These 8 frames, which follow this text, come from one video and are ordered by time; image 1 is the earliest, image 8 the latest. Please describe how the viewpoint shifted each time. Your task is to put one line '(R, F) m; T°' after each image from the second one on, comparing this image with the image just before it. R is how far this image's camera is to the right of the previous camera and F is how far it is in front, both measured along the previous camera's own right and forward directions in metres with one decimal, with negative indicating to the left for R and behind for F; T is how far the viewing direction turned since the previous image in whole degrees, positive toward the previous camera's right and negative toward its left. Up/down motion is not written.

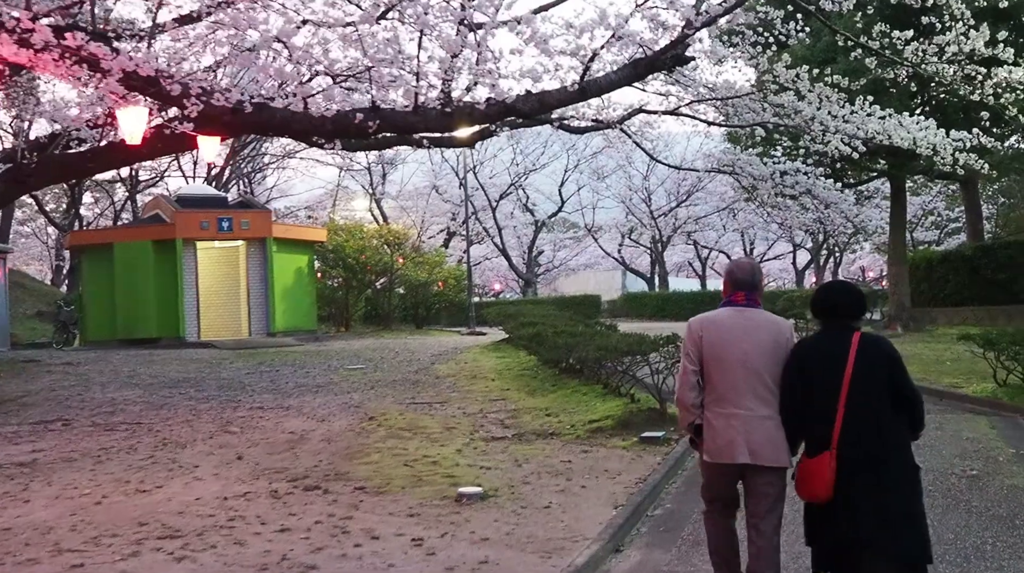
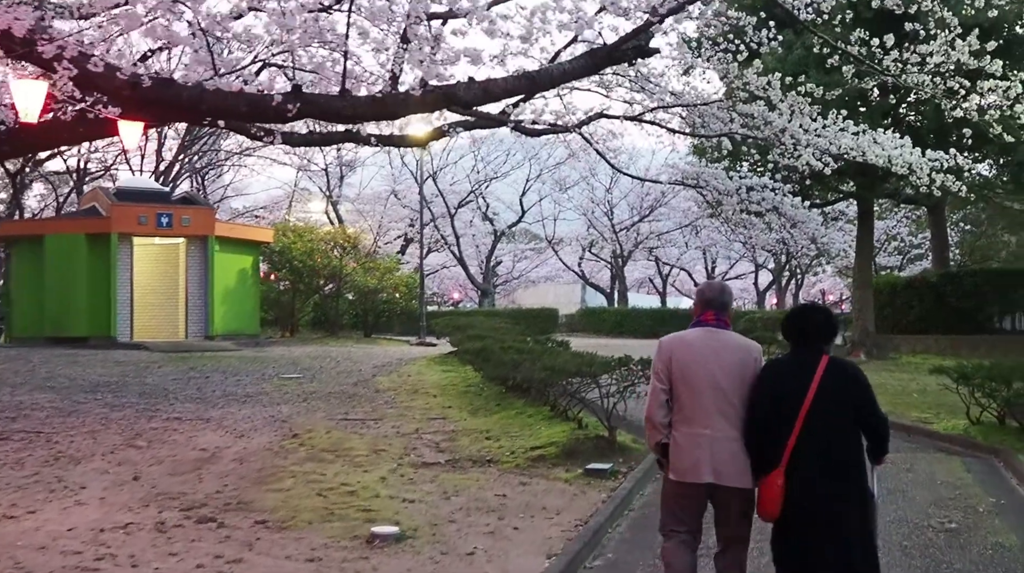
(+0.2, +0.8) m; +2°
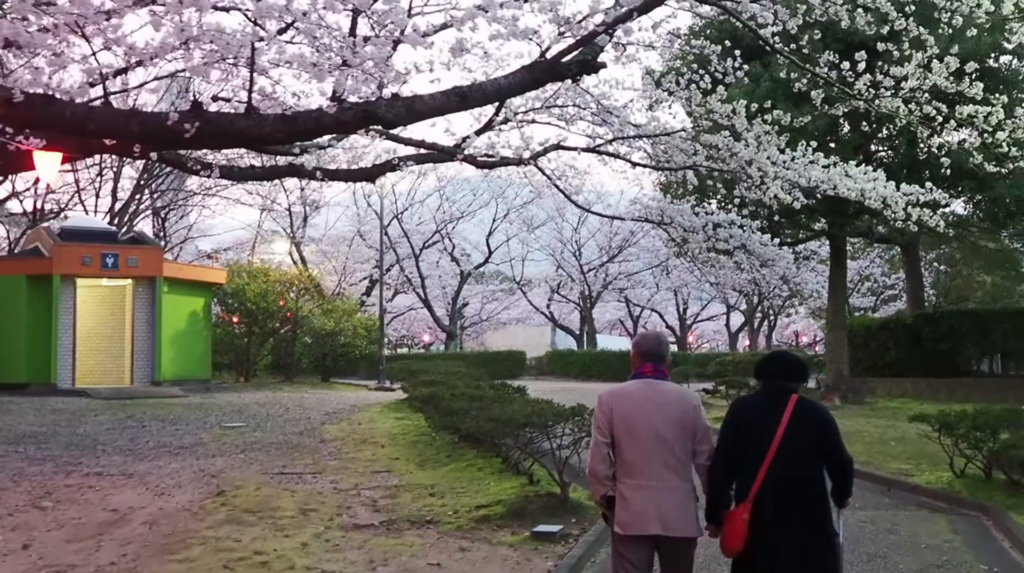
(+0.2, +0.7) m; +1°
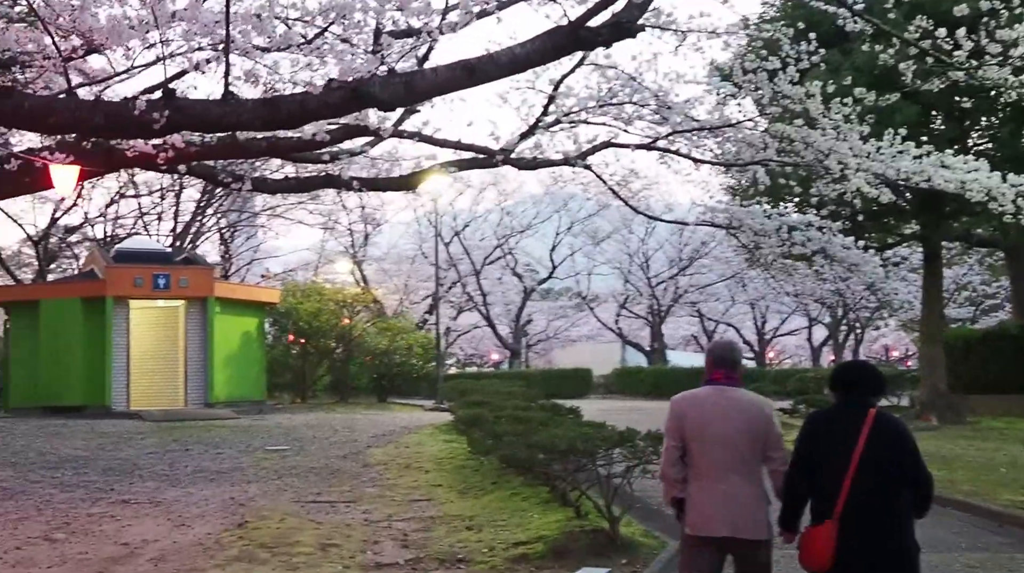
(+0.2, +0.8) m; -4°
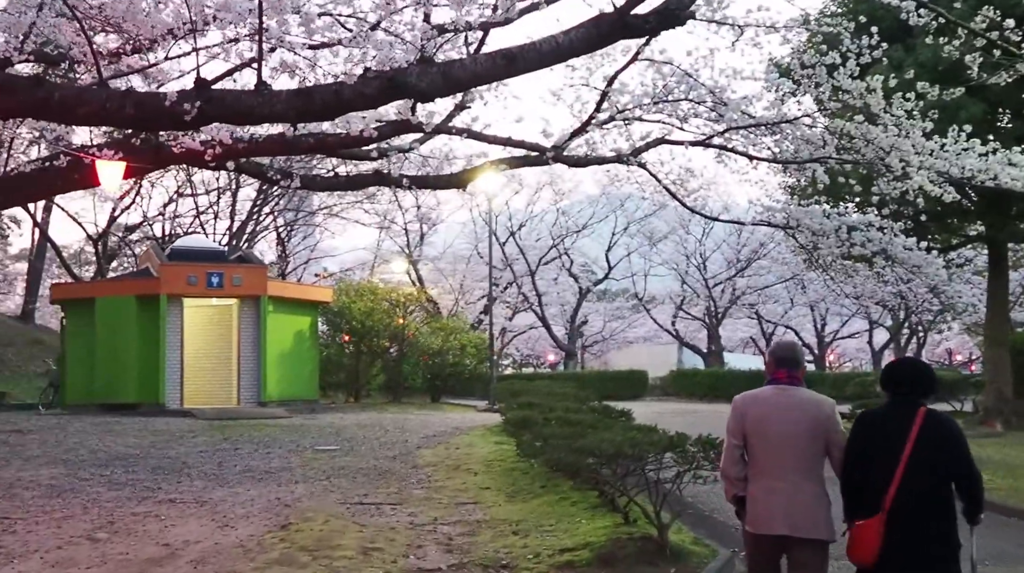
(+0.1, +0.2) m; -3°
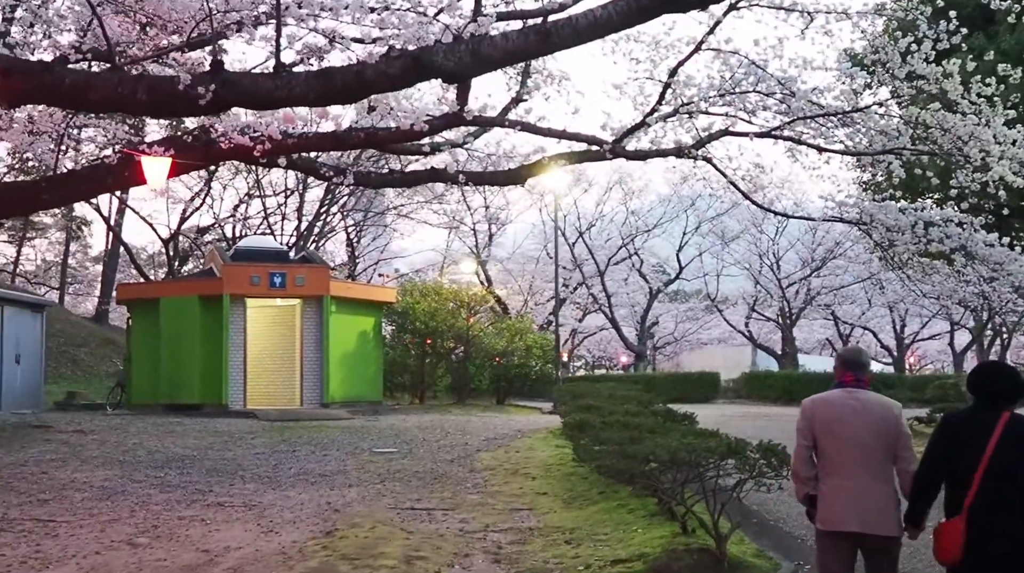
(+0.1, +0.3) m; -4°
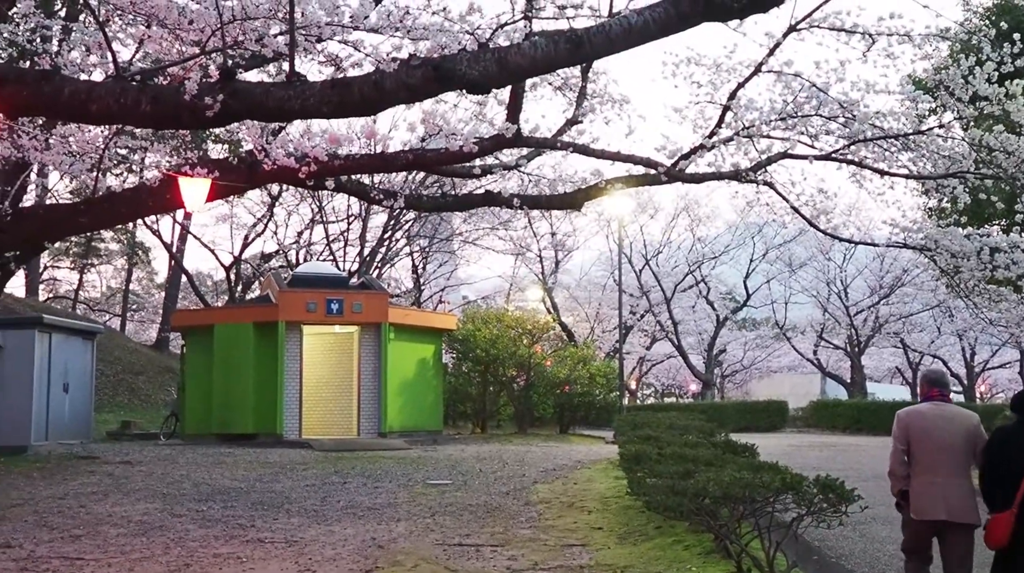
(+0.2, +0.3) m; -4°
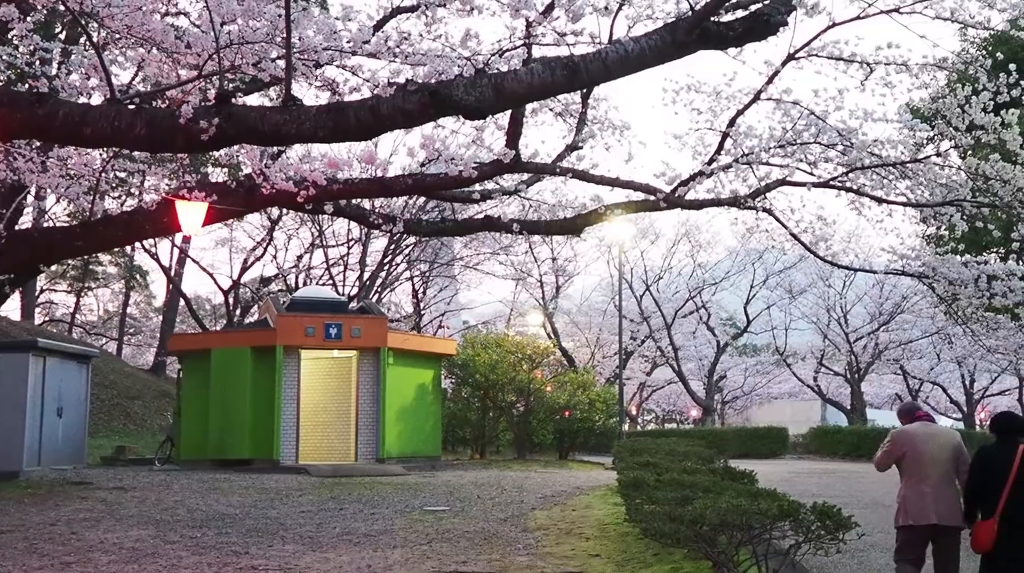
(0.0, 0.0) m; 0°
